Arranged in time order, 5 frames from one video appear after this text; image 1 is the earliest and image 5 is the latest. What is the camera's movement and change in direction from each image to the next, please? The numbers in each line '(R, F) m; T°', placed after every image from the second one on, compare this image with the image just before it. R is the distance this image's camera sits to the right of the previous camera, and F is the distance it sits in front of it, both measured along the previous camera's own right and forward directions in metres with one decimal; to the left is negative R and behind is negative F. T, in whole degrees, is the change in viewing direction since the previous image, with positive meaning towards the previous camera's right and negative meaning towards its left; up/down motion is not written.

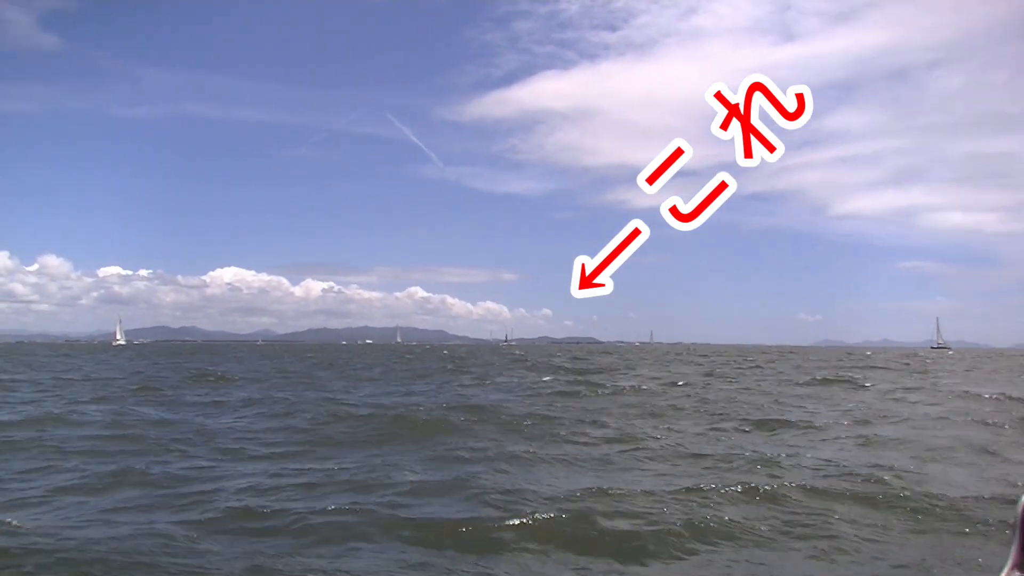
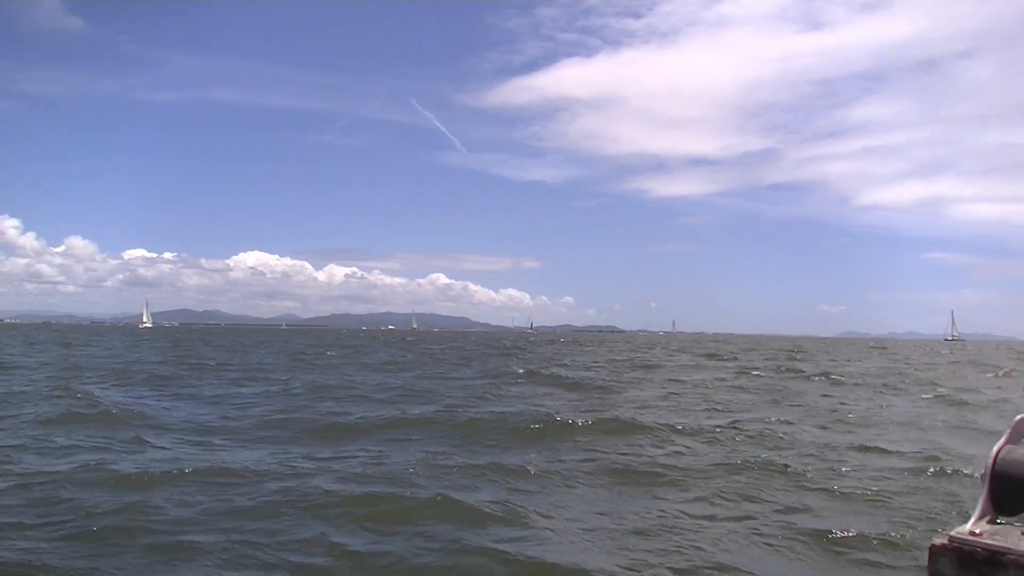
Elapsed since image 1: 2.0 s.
(-0.3, -0.7) m; -2°
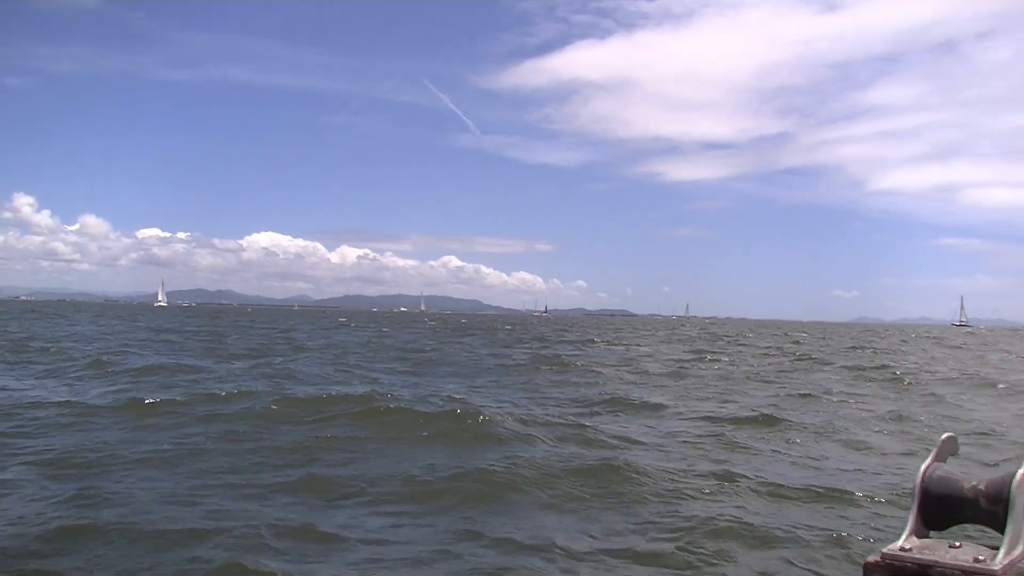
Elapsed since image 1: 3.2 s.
(-0.6, 0.0) m; -1°
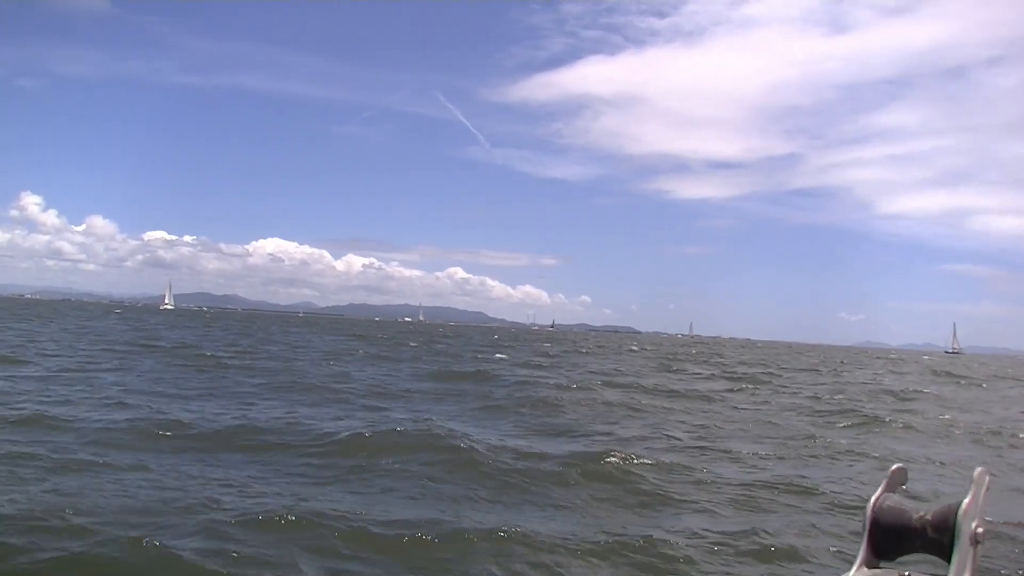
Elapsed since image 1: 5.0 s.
(-0.2, -0.7) m; 0°
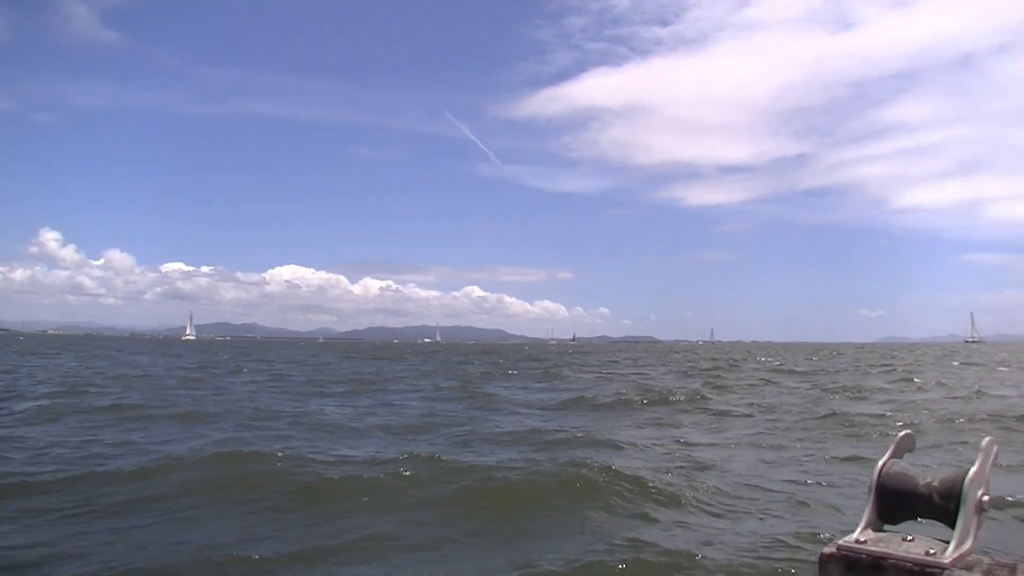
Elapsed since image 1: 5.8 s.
(0.0, -0.2) m; -1°
